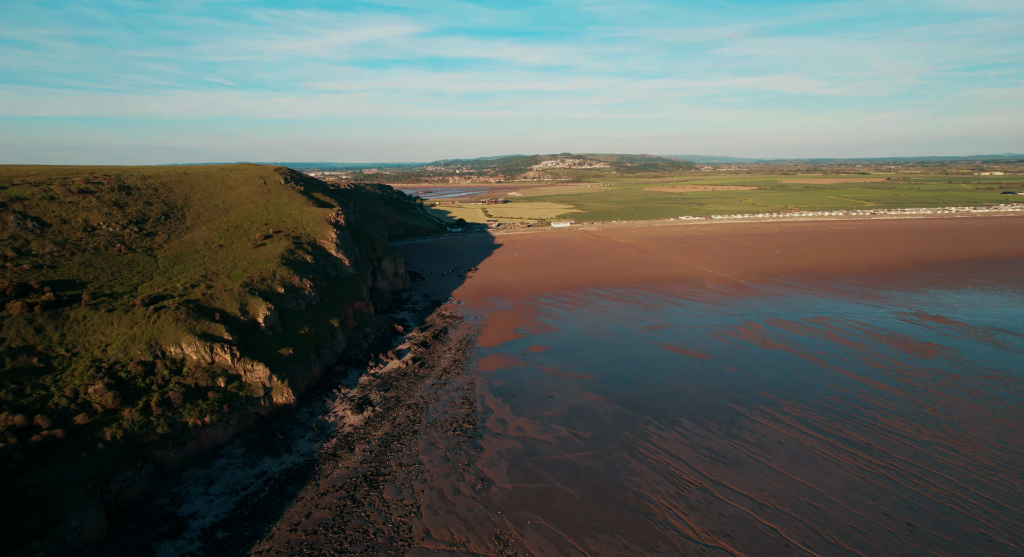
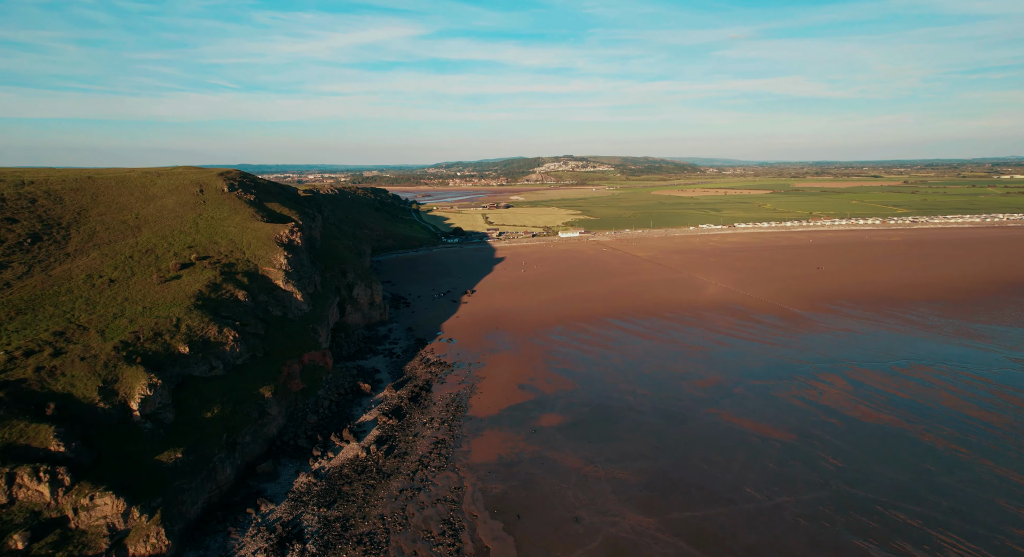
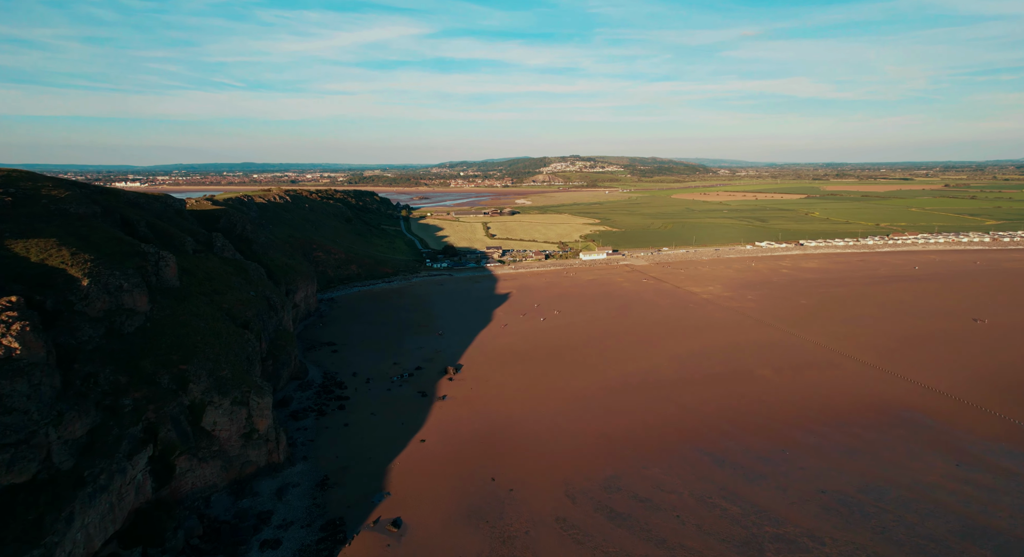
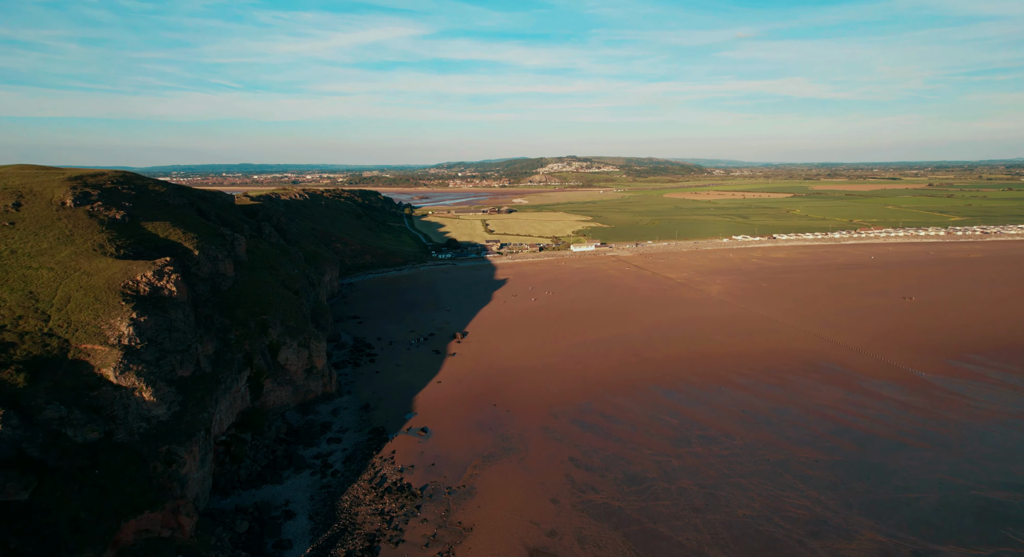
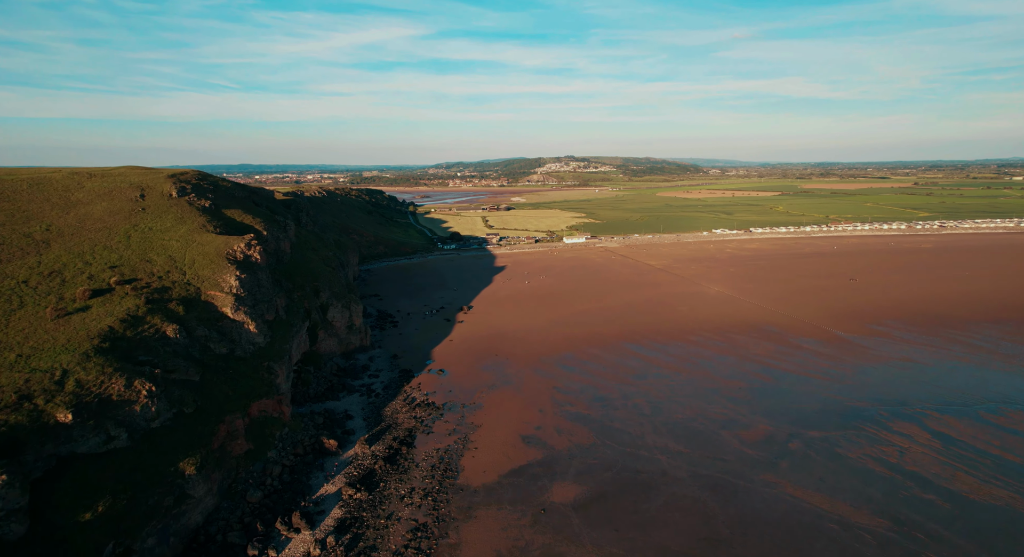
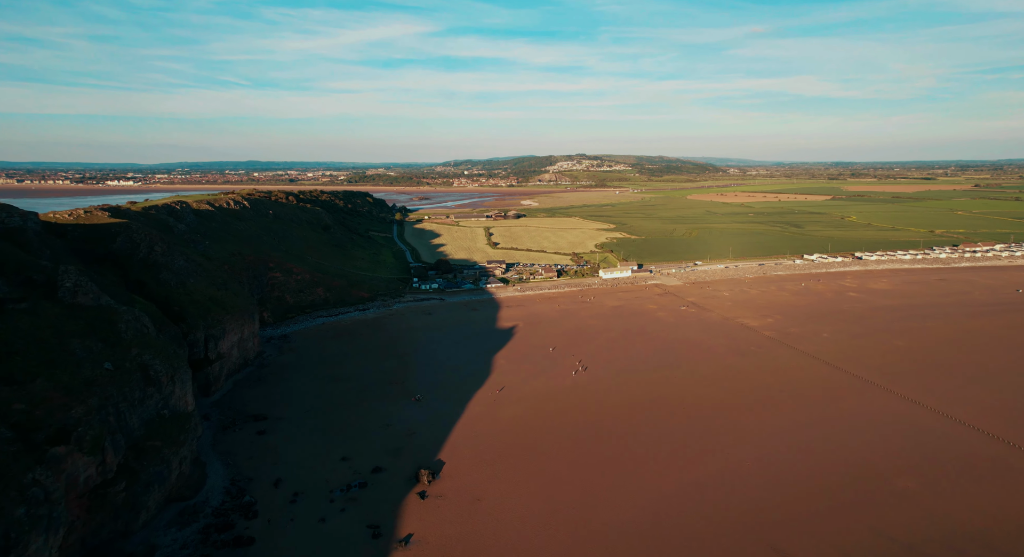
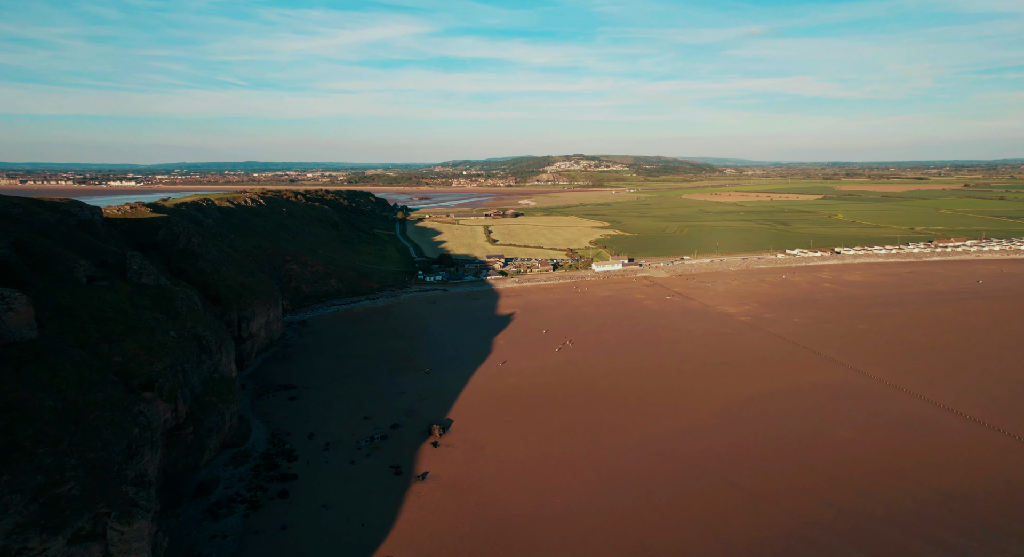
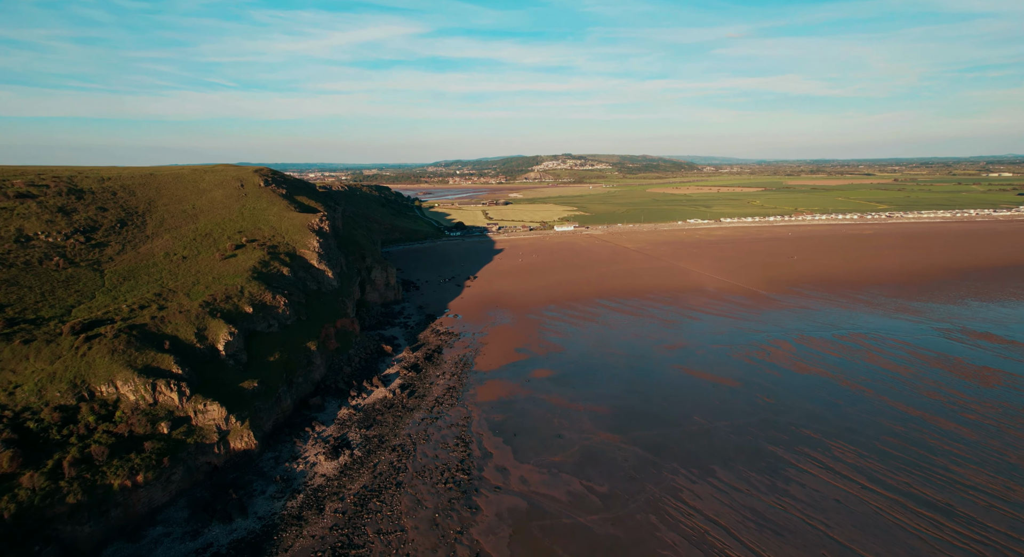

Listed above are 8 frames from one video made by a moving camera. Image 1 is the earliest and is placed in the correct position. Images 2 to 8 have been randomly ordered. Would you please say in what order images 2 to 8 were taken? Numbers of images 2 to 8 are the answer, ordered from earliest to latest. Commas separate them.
8, 2, 5, 4, 3, 7, 6
